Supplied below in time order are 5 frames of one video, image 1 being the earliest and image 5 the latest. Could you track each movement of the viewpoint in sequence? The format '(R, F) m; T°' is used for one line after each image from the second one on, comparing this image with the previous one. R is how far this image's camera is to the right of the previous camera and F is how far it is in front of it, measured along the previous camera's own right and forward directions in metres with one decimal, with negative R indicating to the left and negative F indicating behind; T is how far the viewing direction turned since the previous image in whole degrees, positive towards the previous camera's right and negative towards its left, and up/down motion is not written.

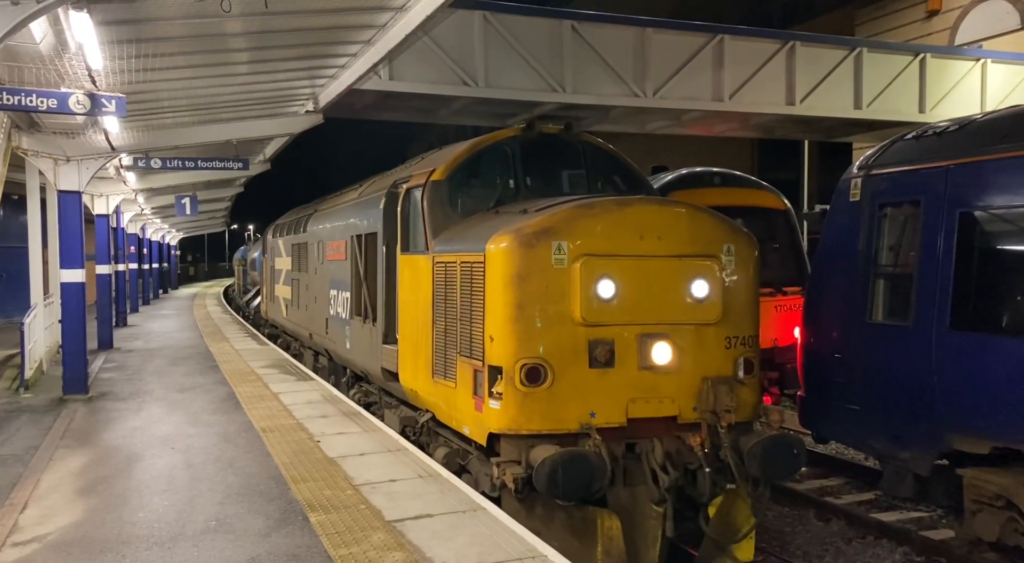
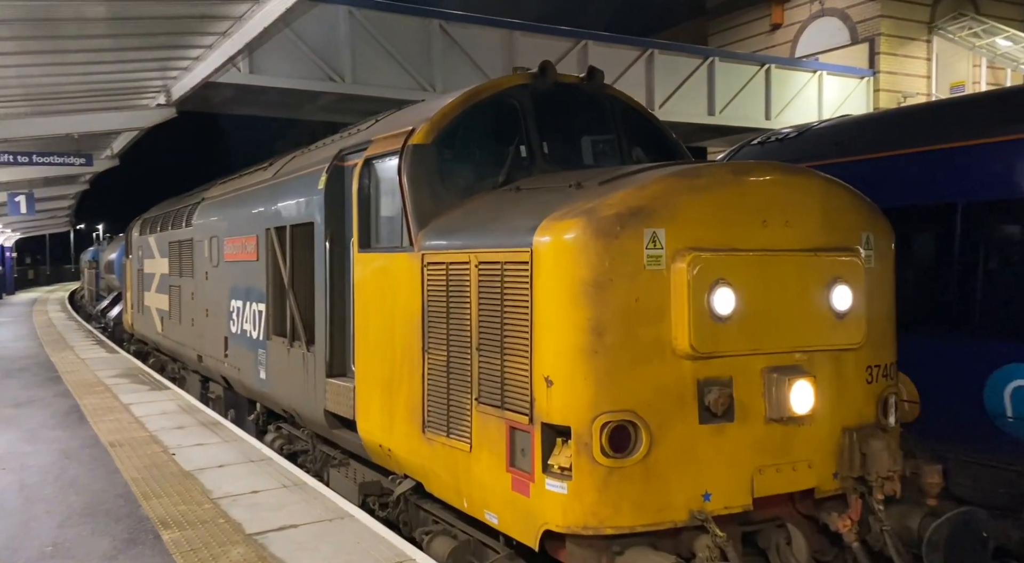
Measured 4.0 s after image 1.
(-0.9, +2.6) m; +8°
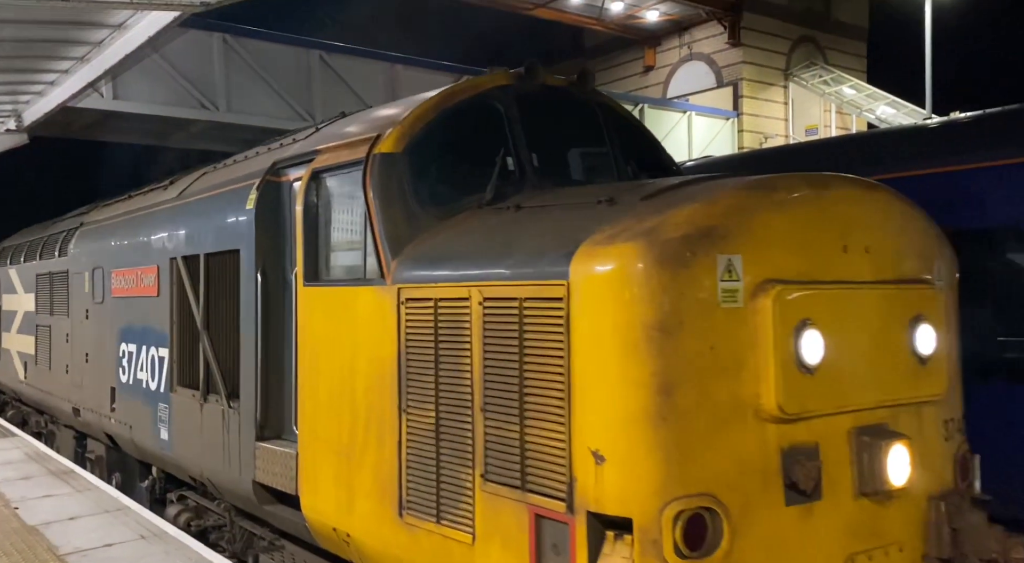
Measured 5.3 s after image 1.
(-0.5, +1.1) m; +7°
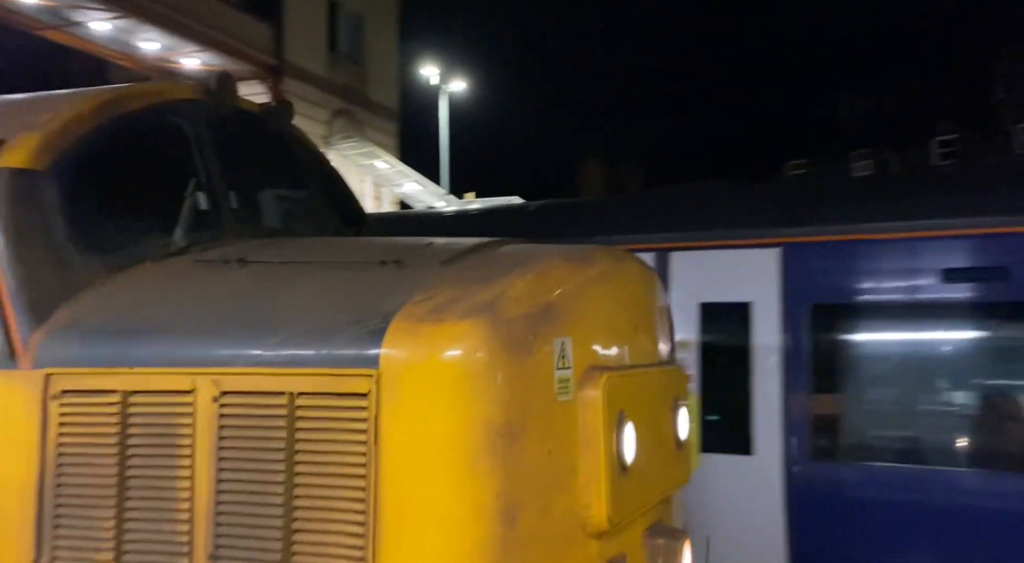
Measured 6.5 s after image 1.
(-0.6, +1.1) m; +27°
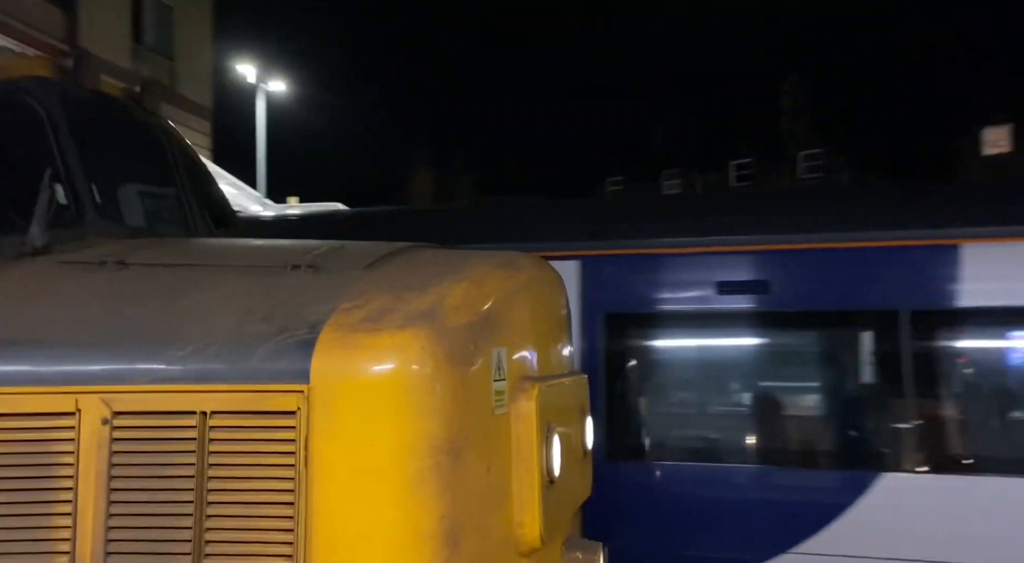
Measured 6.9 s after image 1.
(-0.3, +0.2) m; +11°
